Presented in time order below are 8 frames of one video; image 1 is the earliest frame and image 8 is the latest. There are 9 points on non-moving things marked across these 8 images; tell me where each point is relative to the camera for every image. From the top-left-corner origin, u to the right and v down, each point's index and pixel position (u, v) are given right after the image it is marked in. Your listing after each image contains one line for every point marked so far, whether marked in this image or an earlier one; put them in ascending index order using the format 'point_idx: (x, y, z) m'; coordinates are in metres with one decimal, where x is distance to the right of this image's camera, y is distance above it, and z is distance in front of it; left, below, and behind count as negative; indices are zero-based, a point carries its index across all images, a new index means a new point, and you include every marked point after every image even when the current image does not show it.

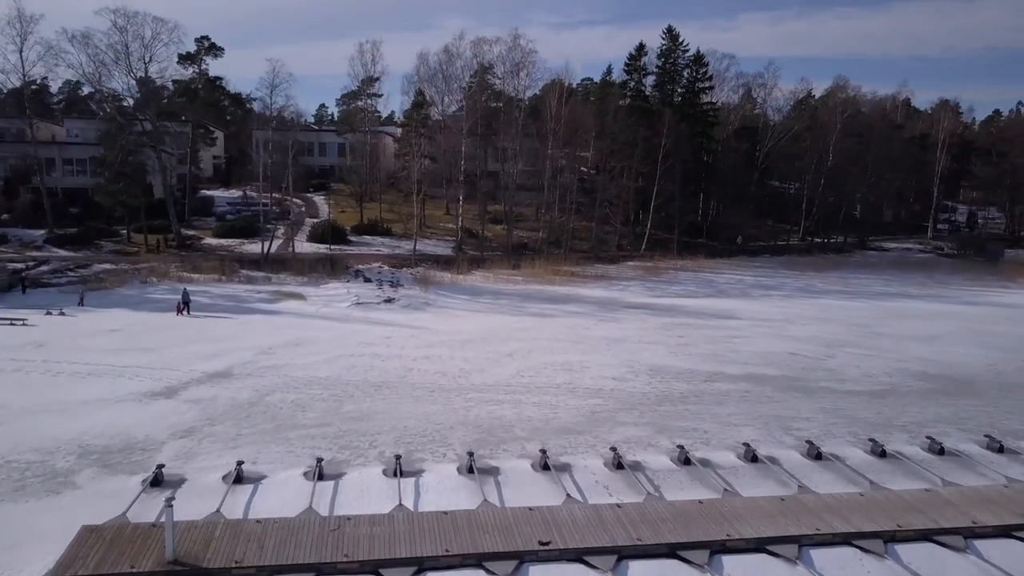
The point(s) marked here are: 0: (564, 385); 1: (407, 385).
0: (+1.2, -2.3, +13.9) m
1: (-2.5, -2.3, +13.7) m
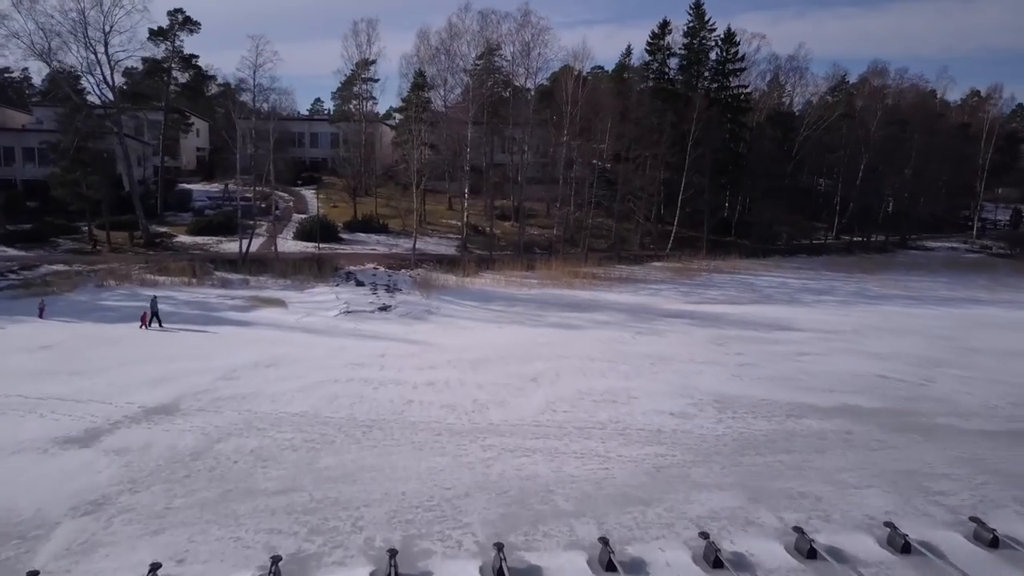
0: (+1.8, -2.5, +10.6) m
1: (-1.9, -2.5, +10.4) m
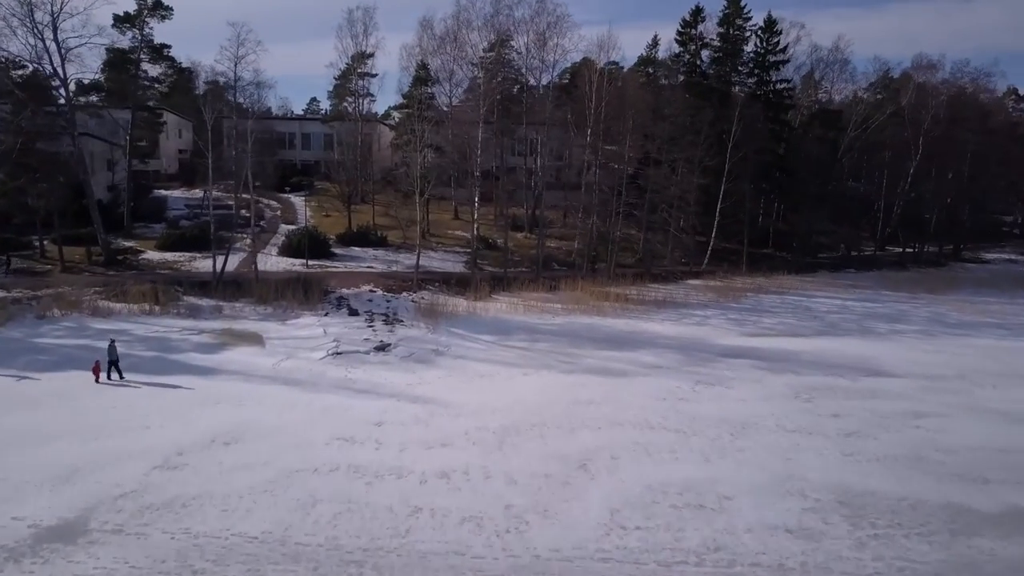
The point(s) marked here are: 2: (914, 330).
0: (+2.5, -3.3, +7.3) m
1: (-1.2, -3.3, +7.1) m
2: (+12.8, -1.3, +18.7) m
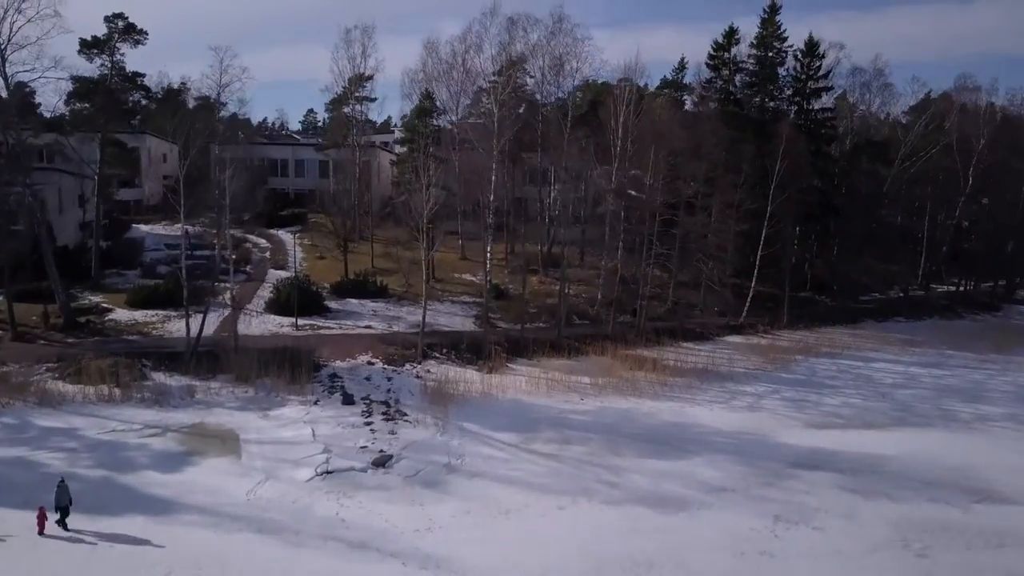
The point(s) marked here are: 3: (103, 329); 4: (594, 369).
0: (+3.1, -5.4, +4.6) m
1: (-0.6, -5.4, +4.4) m
2: (+13.4, -3.4, +16.0) m
3: (-12.8, -1.3, +18.4) m
4: (+2.5, -2.5, +18.0) m
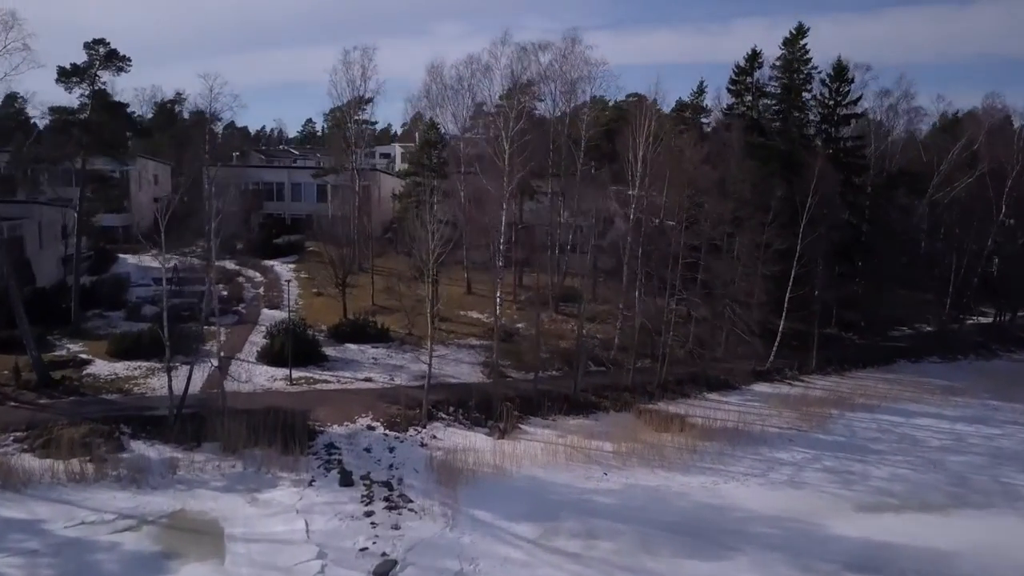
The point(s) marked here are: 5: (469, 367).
0: (+3.5, -6.9, +3.1) m
1: (-0.2, -6.9, +2.9) m
2: (+13.8, -4.9, +14.5) m
3: (-12.4, -2.8, +16.9) m
4: (+2.9, -4.0, +16.5) m
5: (-1.4, -2.6, +19.5) m
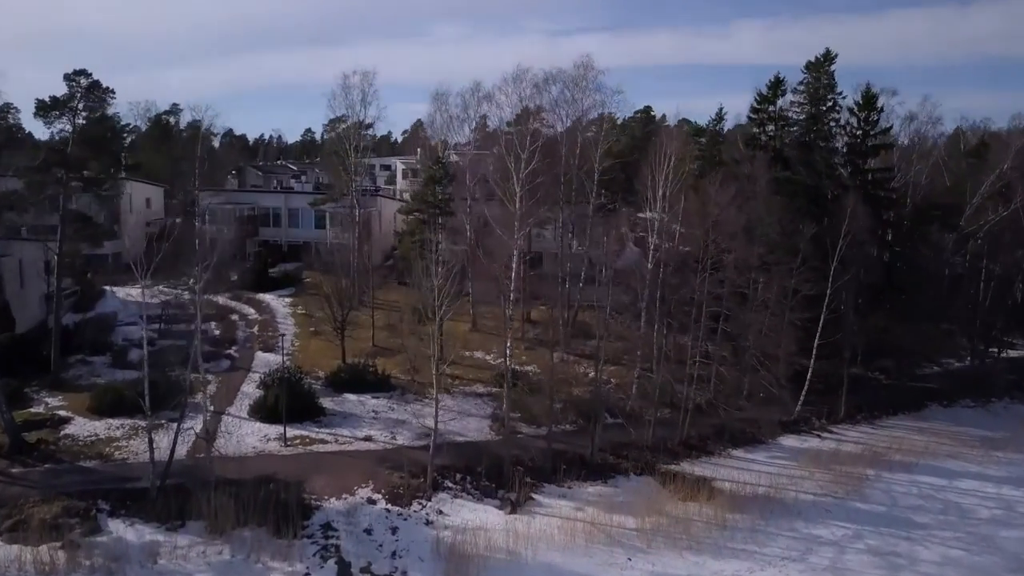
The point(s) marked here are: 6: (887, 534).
0: (+3.8, -8.4, +1.8) m
1: (+0.1, -8.4, +1.6) m
2: (+14.1, -6.4, +13.2) m
3: (-12.1, -4.3, +15.6) m
4: (+3.2, -5.5, +15.2) m
5: (-1.1, -4.1, +18.2) m
6: (+9.2, -6.0, +14.4) m
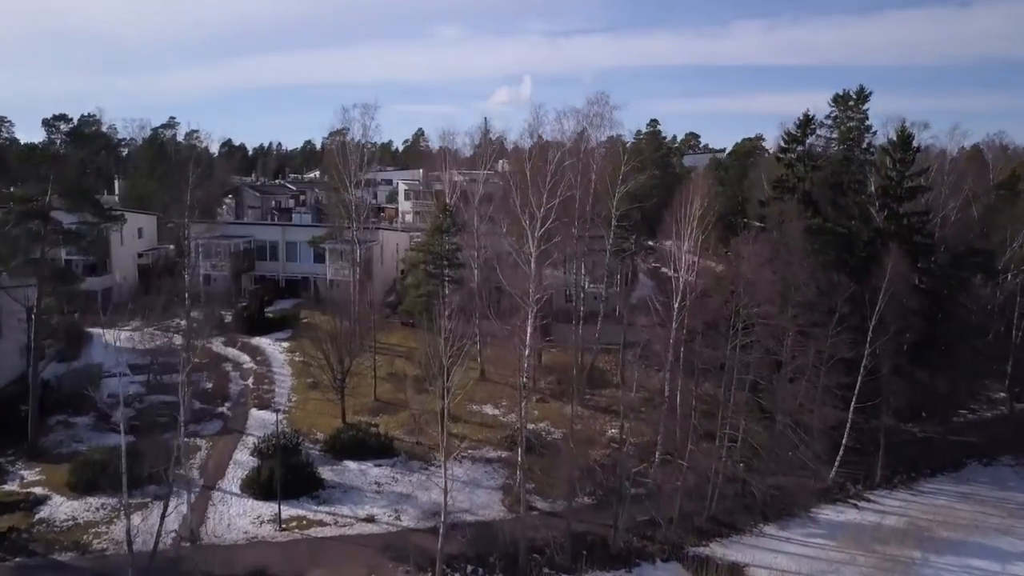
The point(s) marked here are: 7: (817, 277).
0: (+4.2, -10.1, +0.4) m
1: (+0.5, -10.1, +0.2) m
2: (+14.5, -8.2, +11.8) m
3: (-11.7, -6.1, +14.2) m
4: (+3.6, -7.3, +13.8) m
5: (-0.7, -5.9, +16.9) m
6: (+9.6, -7.7, +13.1) m
7: (+8.7, +0.4, +16.8) m
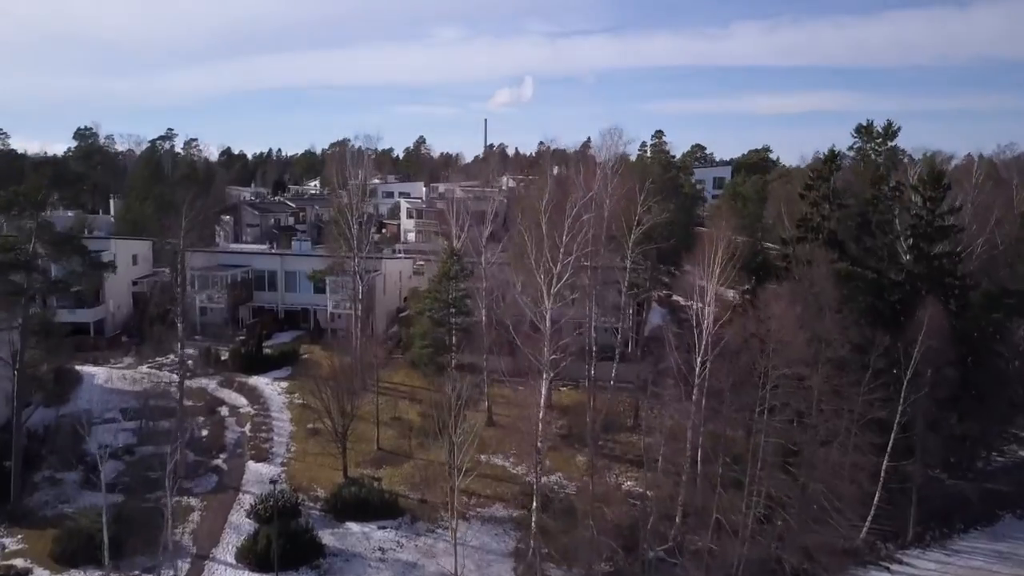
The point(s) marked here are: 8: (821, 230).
0: (+4.5, -11.6, -0.6) m
1: (+0.8, -11.6, -0.8) m
2: (+14.8, -9.6, +10.8) m
3: (-11.4, -7.6, +13.2) m
4: (+4.0, -8.7, +12.8) m
5: (-0.4, -7.4, +15.9) m
6: (+9.9, -9.2, +12.0) m
7: (+9.0, -1.1, +15.8) m
8: (+10.0, +2.0, +19.1) m
